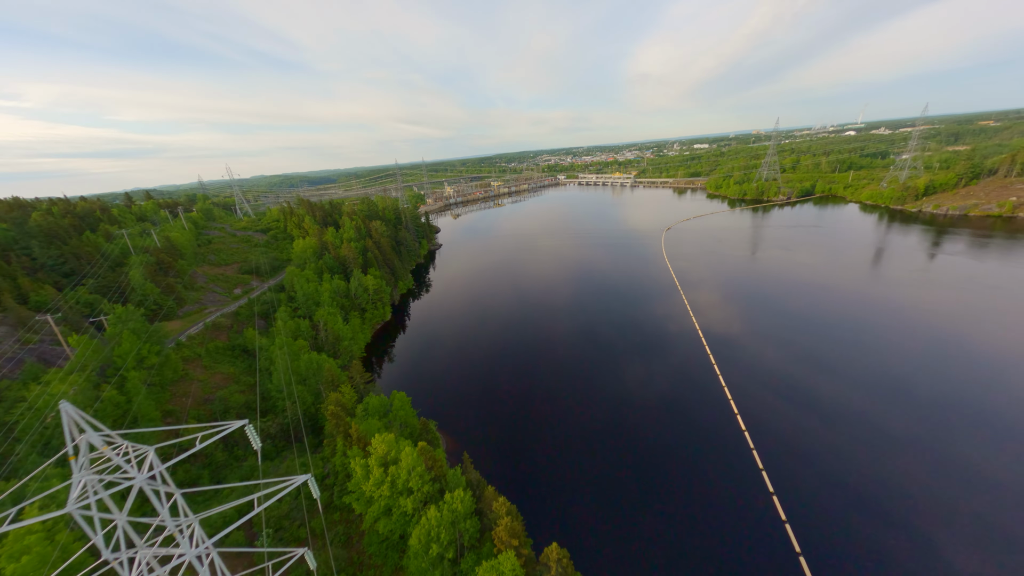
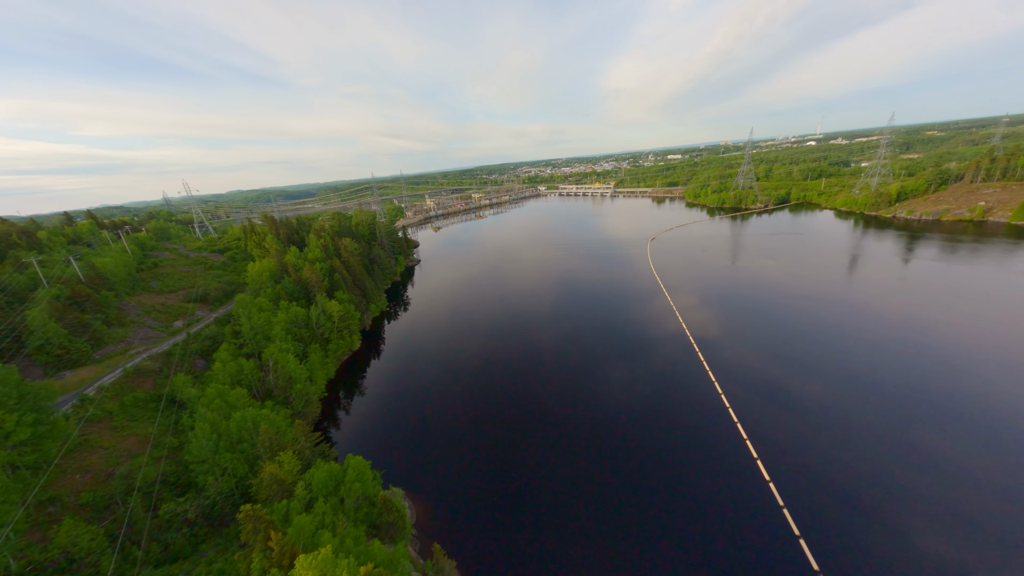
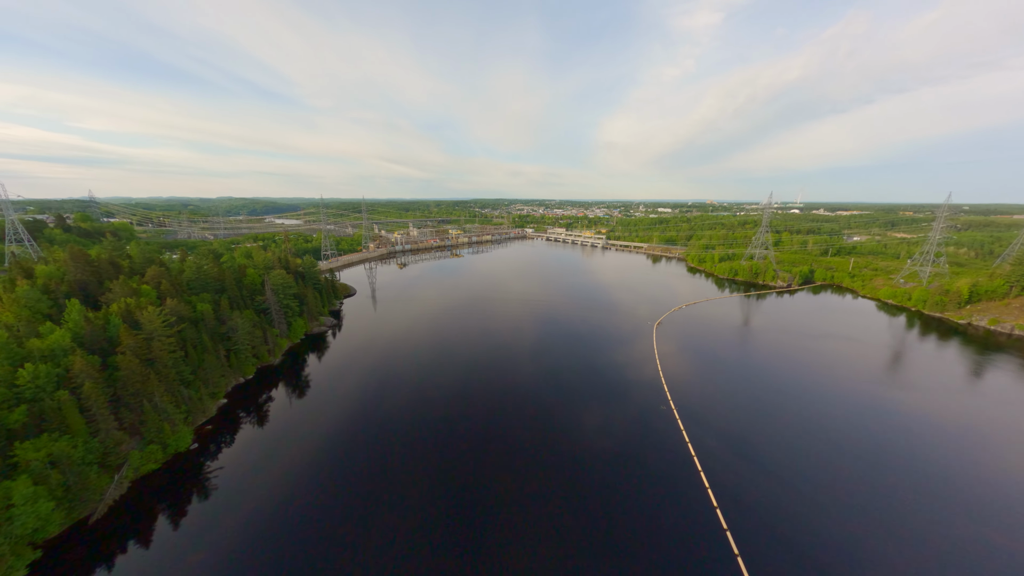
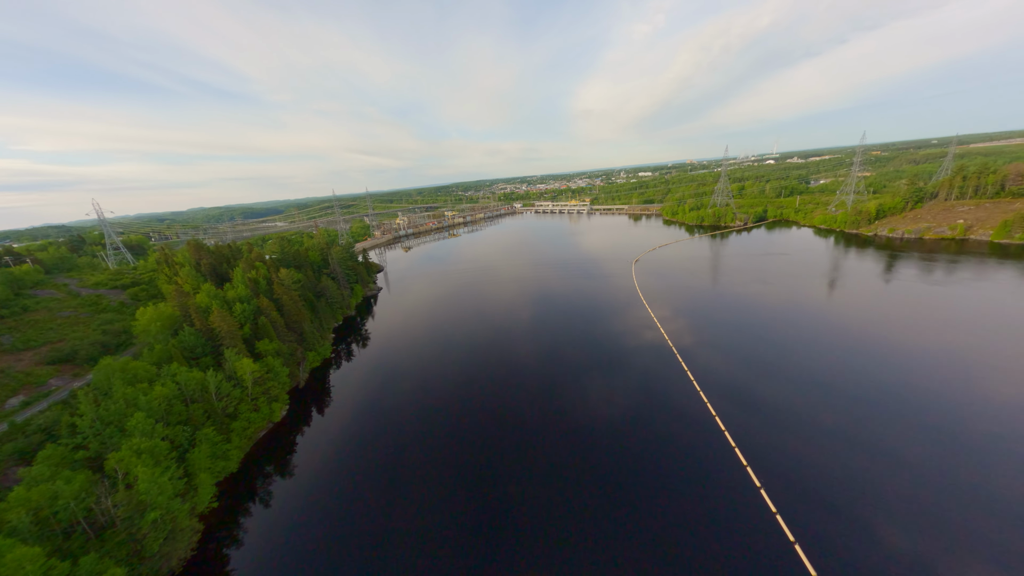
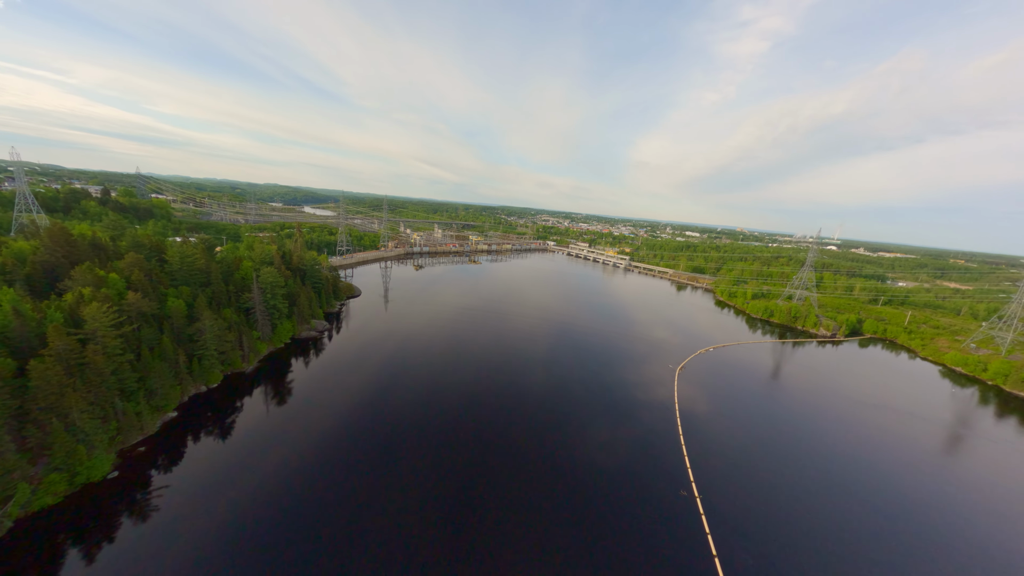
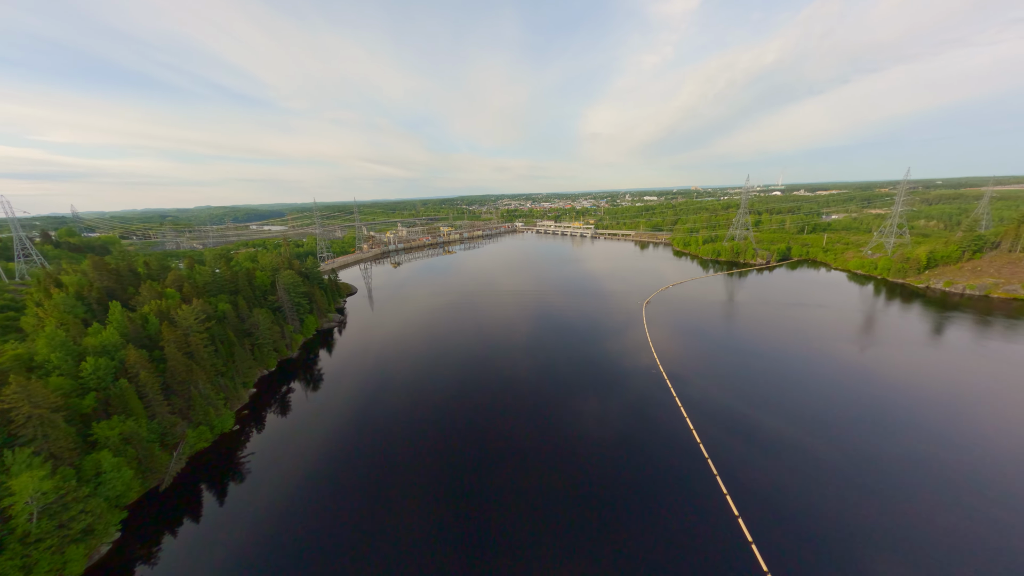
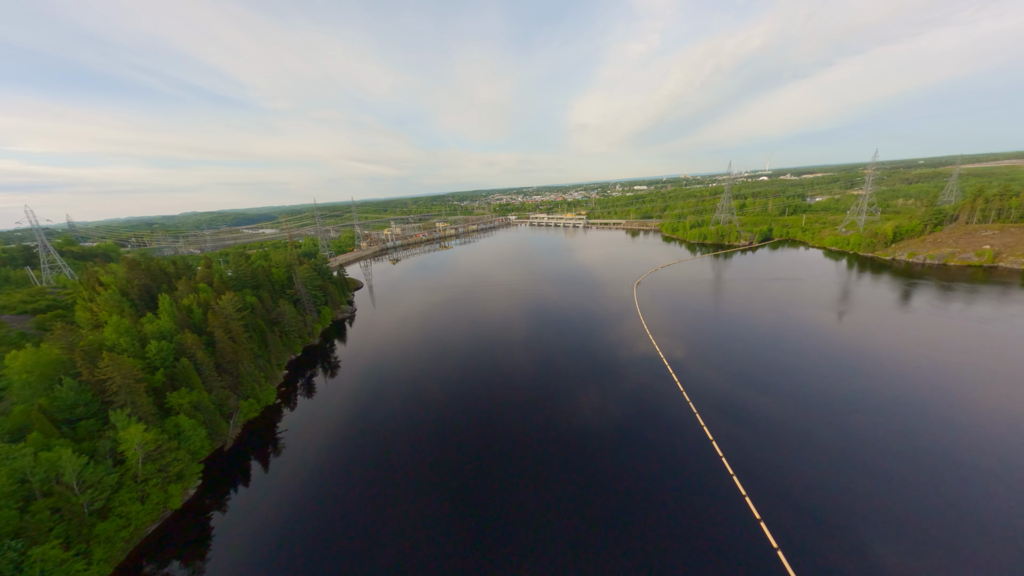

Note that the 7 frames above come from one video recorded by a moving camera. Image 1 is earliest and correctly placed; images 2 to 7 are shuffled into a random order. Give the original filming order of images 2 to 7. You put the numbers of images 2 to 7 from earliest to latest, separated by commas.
2, 4, 7, 6, 3, 5
